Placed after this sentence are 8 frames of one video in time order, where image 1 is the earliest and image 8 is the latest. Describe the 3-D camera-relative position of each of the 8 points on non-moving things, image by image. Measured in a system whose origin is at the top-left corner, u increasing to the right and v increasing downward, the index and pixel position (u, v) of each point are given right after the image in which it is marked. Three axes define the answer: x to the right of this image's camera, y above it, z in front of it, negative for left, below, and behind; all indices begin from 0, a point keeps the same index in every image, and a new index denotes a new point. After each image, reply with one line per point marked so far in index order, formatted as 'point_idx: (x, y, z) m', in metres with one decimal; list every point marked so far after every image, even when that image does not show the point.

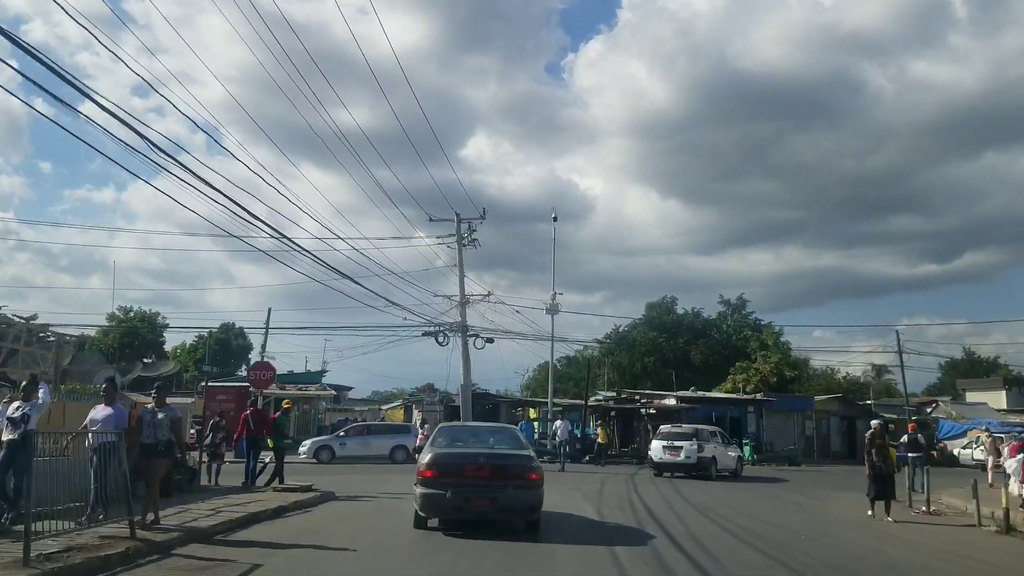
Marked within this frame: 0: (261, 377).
0: (-5.4, -1.9, +19.6) m
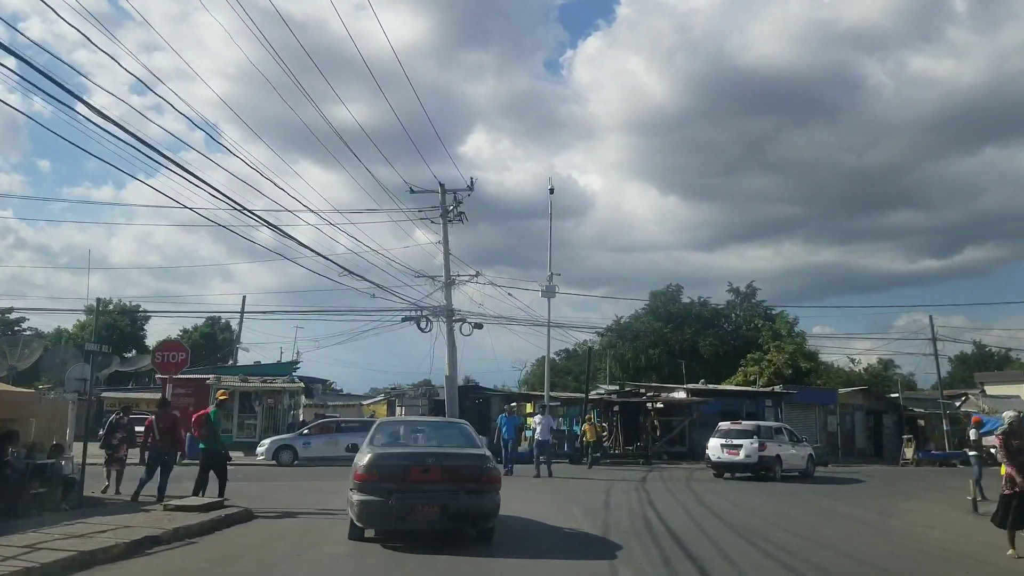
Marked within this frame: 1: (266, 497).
0: (-5.7, -1.2, +15.4) m
1: (-4.5, -3.8, +16.8) m
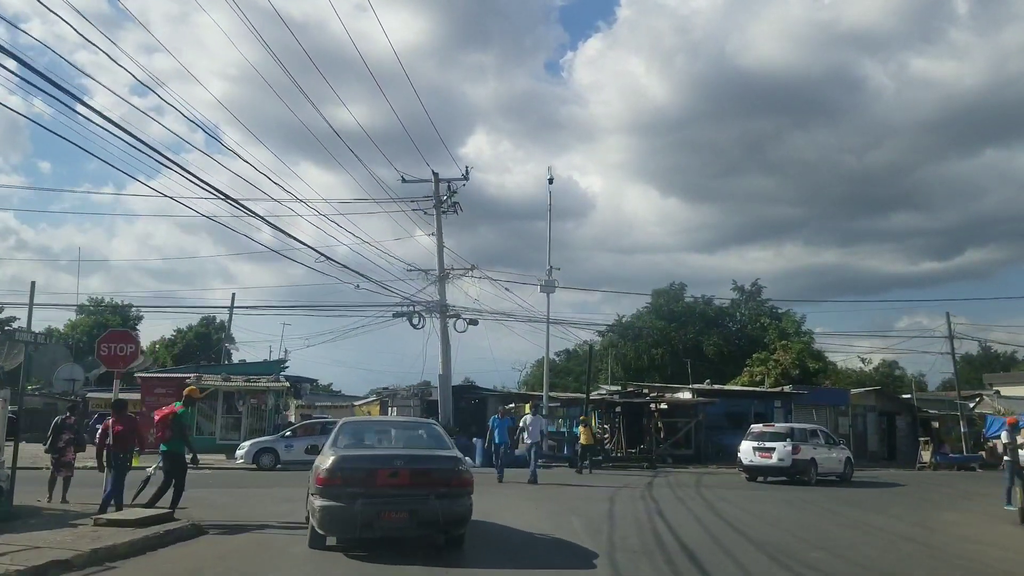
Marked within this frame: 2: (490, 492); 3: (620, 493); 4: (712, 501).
0: (-5.8, -1.0, +13.7) m
1: (-4.6, -3.6, +15.1) m
2: (-0.5, -3.8, +17.3) m
3: (+2.0, -3.9, +17.5) m
4: (+3.9, -4.2, +18.5) m
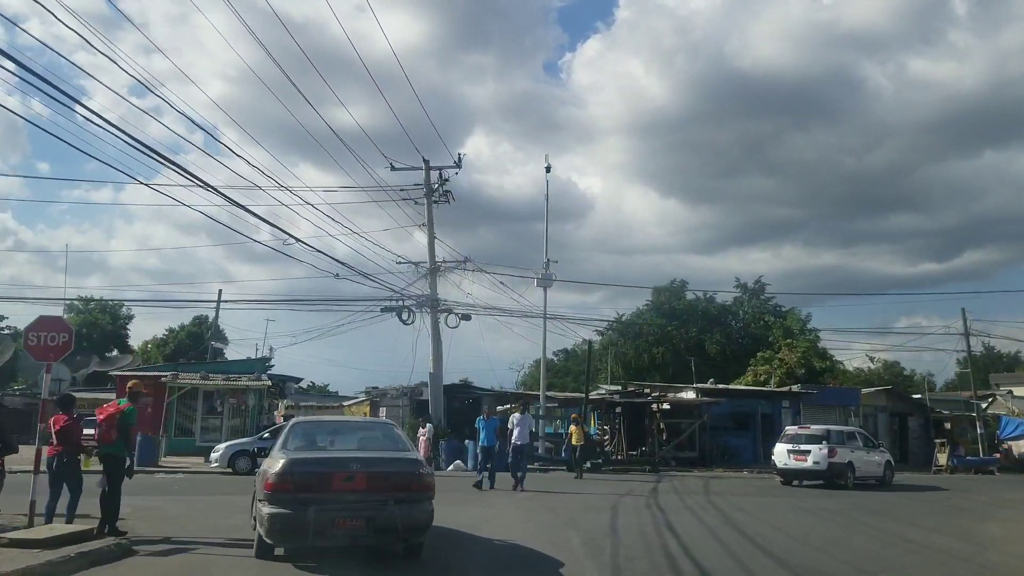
0: (-6.0, -0.7, +12.0) m
1: (-4.7, -3.4, +13.4) m
2: (-0.6, -3.6, +15.6) m
3: (+1.9, -3.6, +15.8) m
4: (+3.7, -4.0, +16.8) m
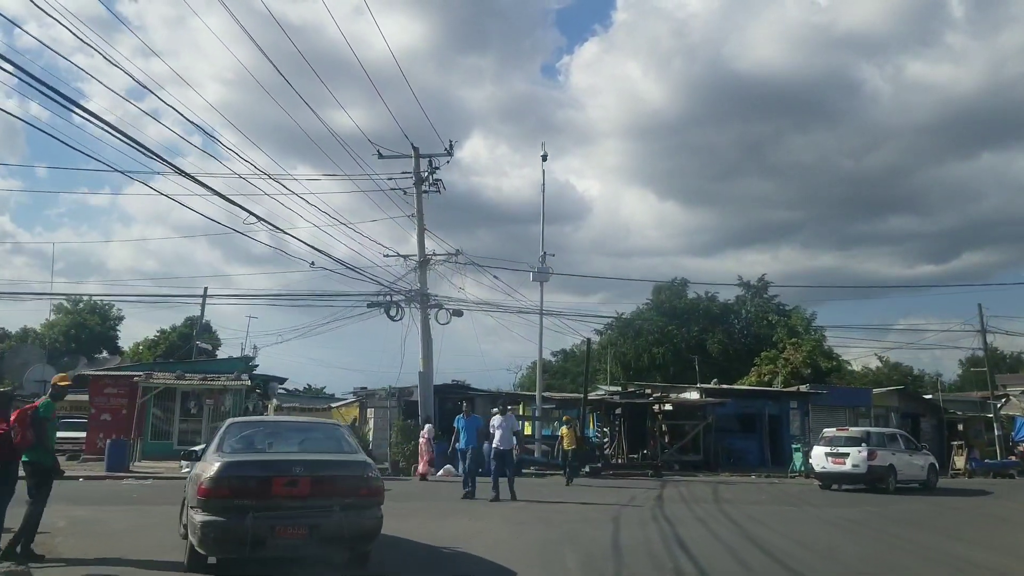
0: (-6.1, -0.5, +10.3) m
1: (-4.9, -3.1, +11.7) m
2: (-0.8, -3.4, +13.9) m
3: (+1.7, -3.4, +14.1) m
4: (+3.6, -3.7, +15.1) m
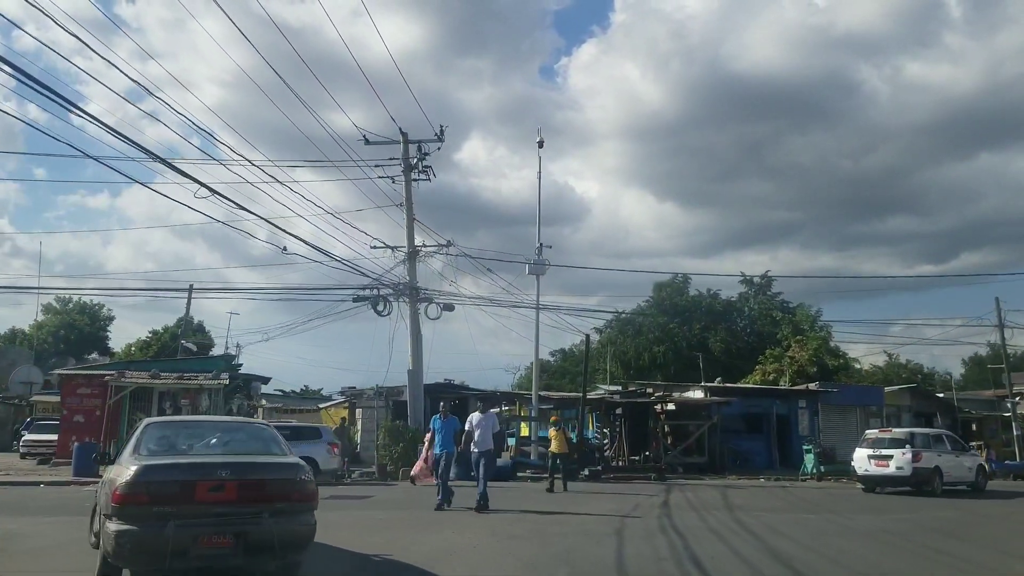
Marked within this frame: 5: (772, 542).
0: (-6.3, -0.3, +8.7) m
1: (-5.0, -2.9, +10.1) m
2: (-0.9, -3.1, +12.3) m
3: (+1.6, -3.2, +12.6) m
4: (+3.4, -3.5, +13.5) m
5: (+3.5, -3.4, +12.3) m
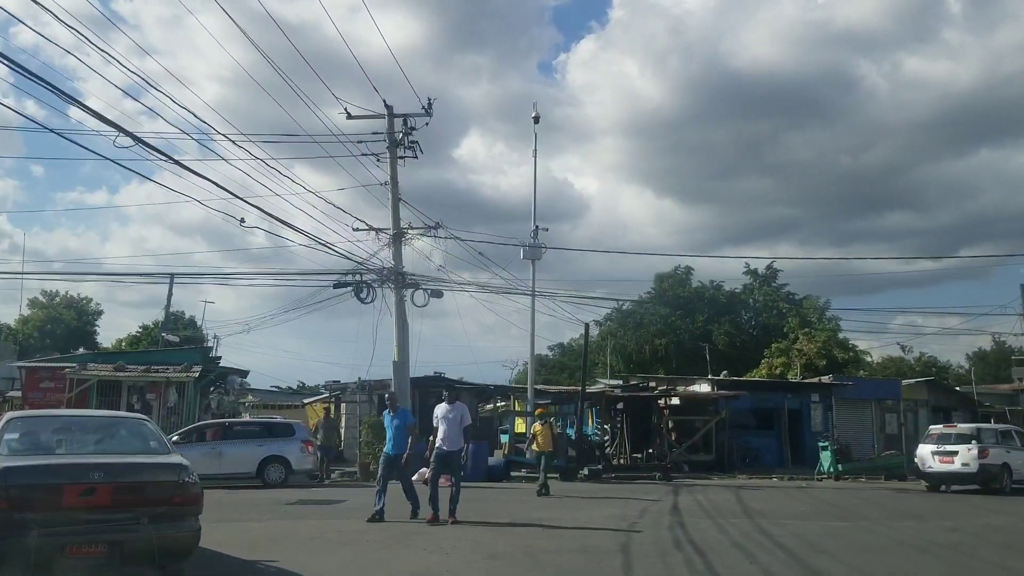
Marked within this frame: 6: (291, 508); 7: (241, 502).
0: (-6.4, +0.1, +6.7) m
1: (-5.2, -2.5, +8.1) m
2: (-1.1, -2.8, +10.4) m
3: (+1.4, -2.8, +10.6) m
4: (+3.3, -3.1, +11.5) m
5: (+3.3, -3.0, +10.3) m
6: (-3.5, -3.4, +14.5) m
7: (-4.7, -3.7, +16.1) m
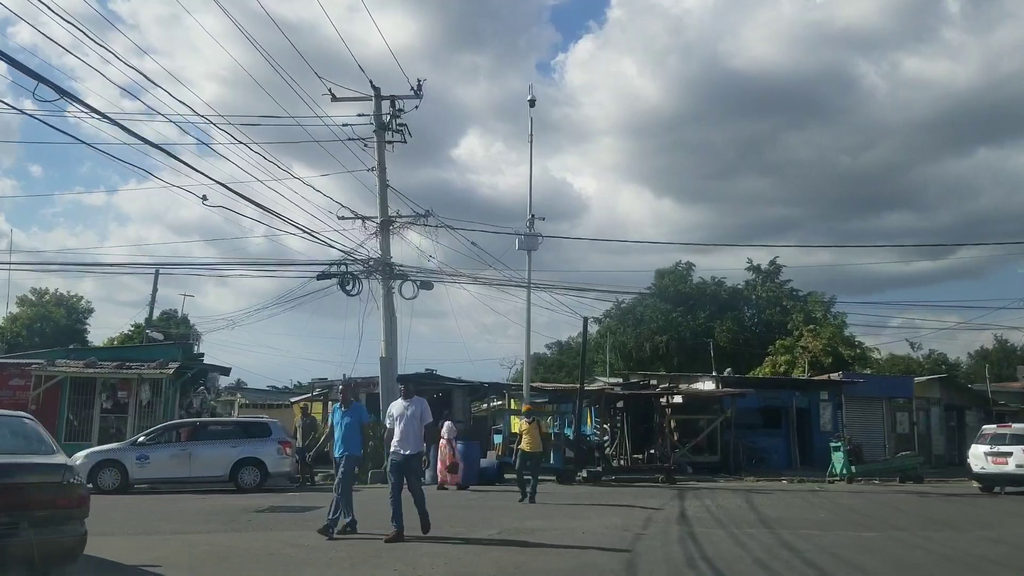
0: (-6.5, +0.3, +5.3) m
1: (-5.3, -2.3, +6.7) m
2: (-1.2, -2.6, +9.0) m
3: (+1.3, -2.6, +9.2) m
4: (+3.2, -2.9, +10.2) m
5: (+3.2, -2.8, +8.9) m
6: (-3.6, -3.2, +13.1) m
7: (-4.9, -3.5, +14.7) m
